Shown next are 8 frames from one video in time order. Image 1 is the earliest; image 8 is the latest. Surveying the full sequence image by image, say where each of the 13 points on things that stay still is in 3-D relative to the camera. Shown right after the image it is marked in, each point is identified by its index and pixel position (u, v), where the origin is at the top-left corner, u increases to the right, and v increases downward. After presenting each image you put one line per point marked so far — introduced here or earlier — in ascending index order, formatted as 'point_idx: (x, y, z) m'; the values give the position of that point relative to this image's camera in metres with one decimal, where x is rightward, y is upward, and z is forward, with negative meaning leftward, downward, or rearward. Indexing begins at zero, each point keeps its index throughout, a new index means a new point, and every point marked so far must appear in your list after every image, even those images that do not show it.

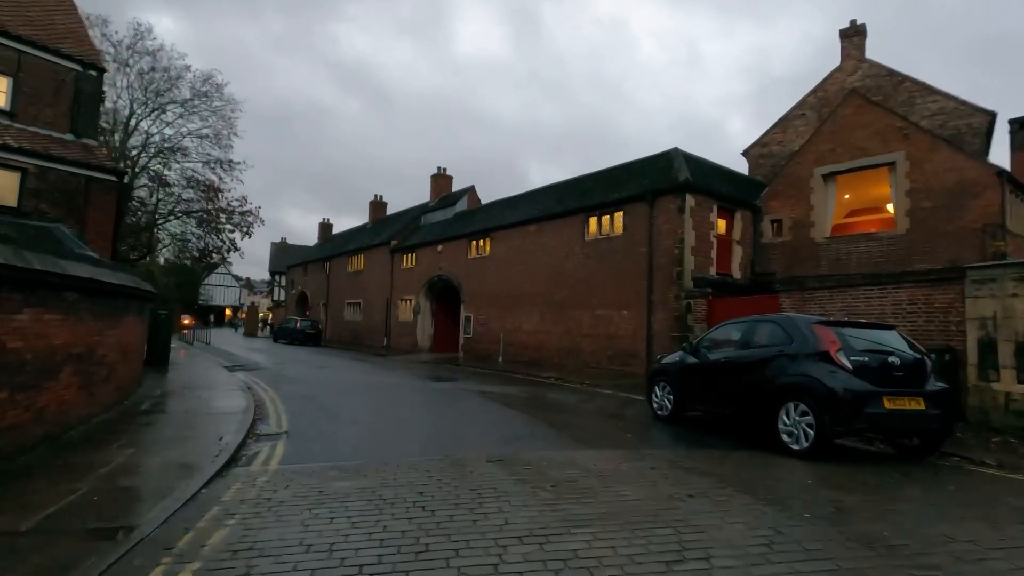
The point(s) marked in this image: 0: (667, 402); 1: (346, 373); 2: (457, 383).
0: (+2.9, -2.2, +9.9) m
1: (-5.5, -2.8, +17.4) m
2: (-1.6, -2.8, +15.4) m
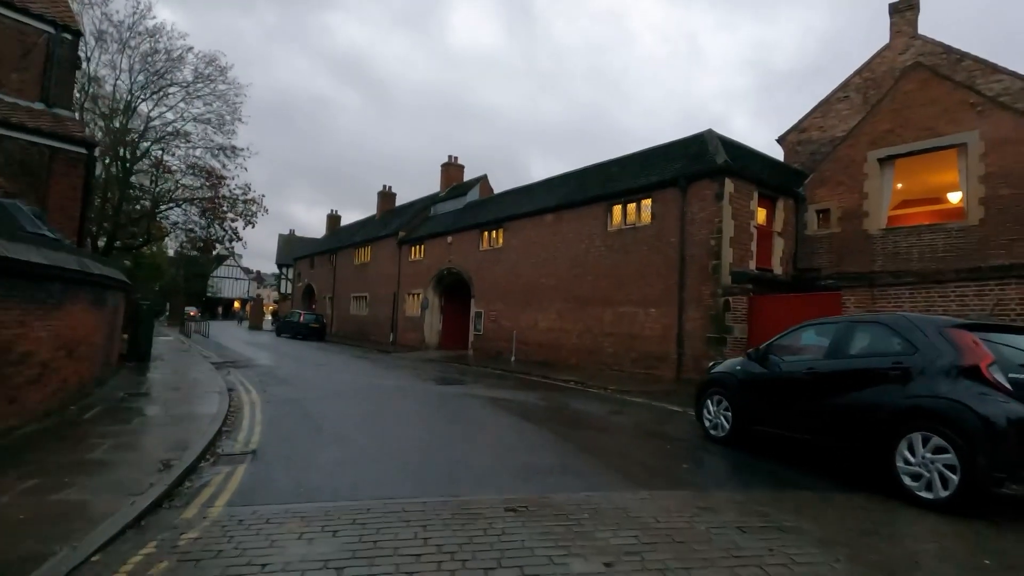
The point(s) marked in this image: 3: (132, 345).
0: (+3.2, -2.0, +8.1) m
1: (-5.1, -2.5, +15.7) m
2: (-1.2, -2.6, +13.6) m
3: (-11.4, -1.7, +15.9) m
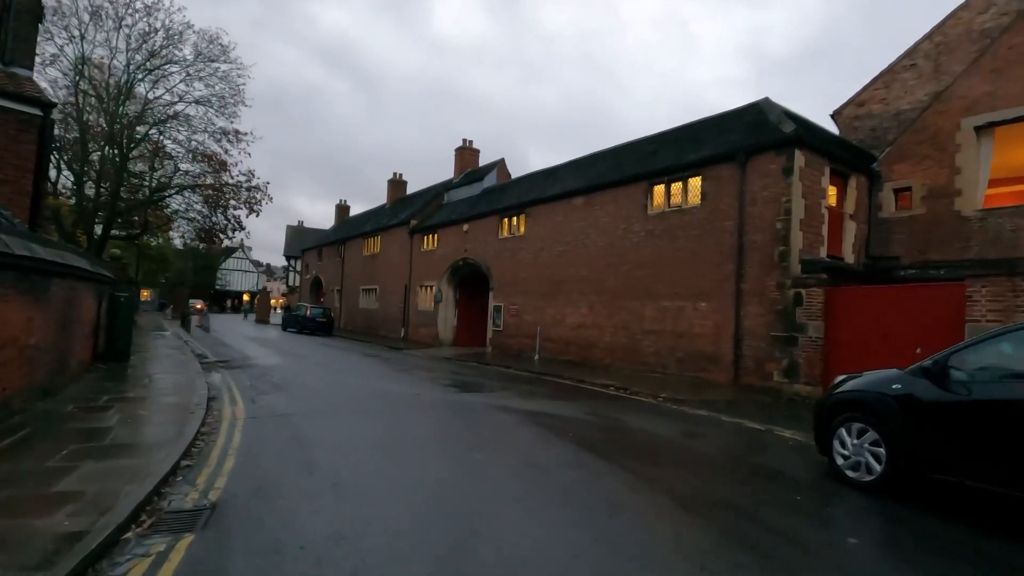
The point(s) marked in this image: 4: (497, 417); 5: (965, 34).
0: (+3.9, -1.9, +5.8) m
1: (-4.3, -2.3, +13.6) m
2: (-0.4, -2.4, +11.4) m
3: (-10.6, -1.4, +13.9) m
4: (-0.3, -2.2, +9.2) m
5: (+16.7, +9.3, +19.5) m
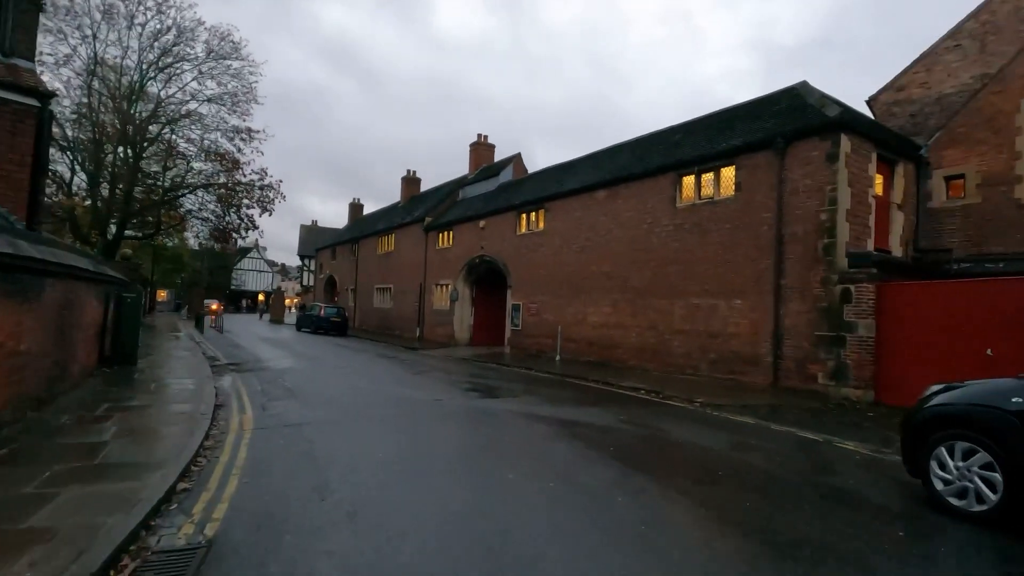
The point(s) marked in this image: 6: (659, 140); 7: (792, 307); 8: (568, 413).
0: (+4.3, -1.8, +4.9) m
1: (-3.7, -2.3, +12.9) m
2: (+0.1, -2.3, +10.6) m
3: (-10.0, -1.4, +13.3) m
4: (+0.2, -2.2, +8.4) m
5: (+17.3, +9.5, +18.3) m
6: (+5.4, +5.5, +19.6) m
7: (+7.1, -0.5, +13.4) m
8: (+1.0, -2.3, +9.9) m
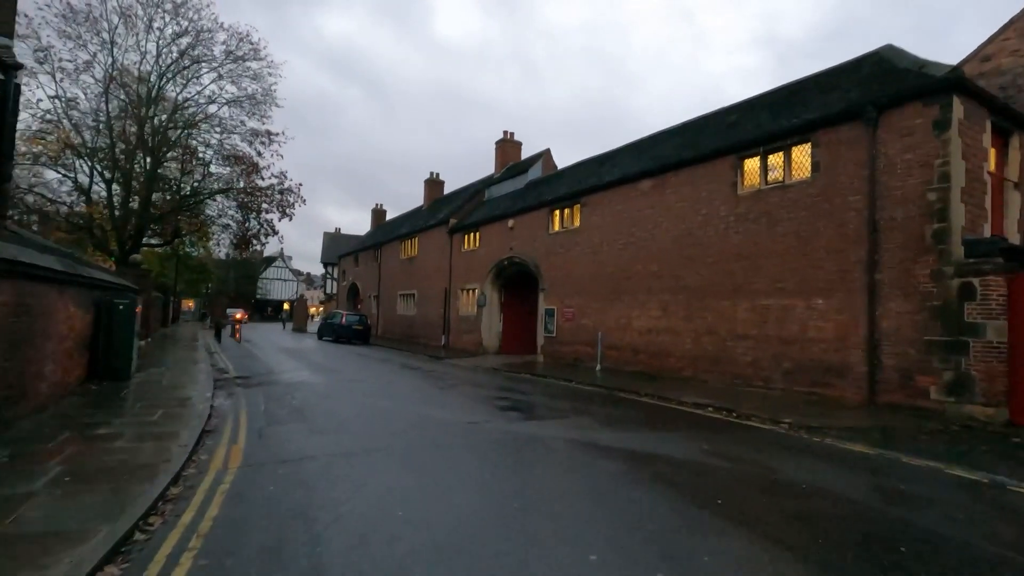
0: (+4.9, -1.7, +2.8) m
1: (-2.8, -2.3, +11.1) m
2: (+1.0, -2.3, +8.7) m
3: (-9.1, -1.6, +11.8) m
4: (+0.9, -2.1, +6.4) m
5: (+18.3, +9.7, +15.7) m
6: (+6.5, +5.5, +17.5) m
7: (+8.0, -0.4, +11.1) m
8: (+1.8, -2.3, +7.9) m
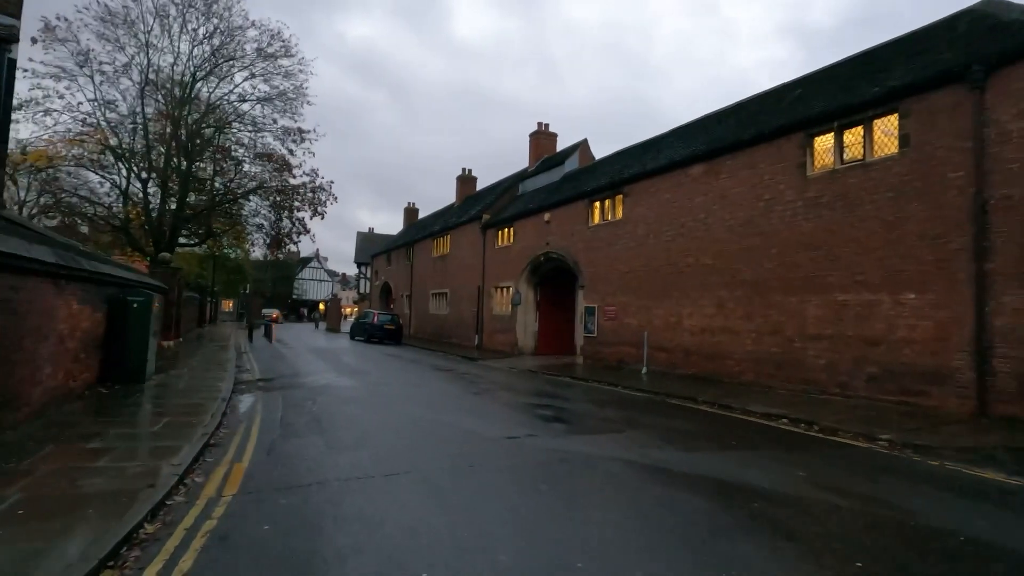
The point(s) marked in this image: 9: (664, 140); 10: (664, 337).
0: (+5.2, -1.5, +1.2) m
1: (-2.0, -2.2, +10.0) m
2: (+1.6, -2.2, +7.3) m
3: (-8.2, -1.5, +11.1) m
4: (+1.5, -2.0, +5.1) m
5: (+19.3, +9.9, +13.3) m
6: (+7.6, +5.6, +15.8) m
7: (+8.8, -0.2, +9.4) m
8: (+2.4, -2.2, +6.5) m
9: (+5.6, +5.4, +19.5) m
10: (+4.8, -1.5, +16.7) m
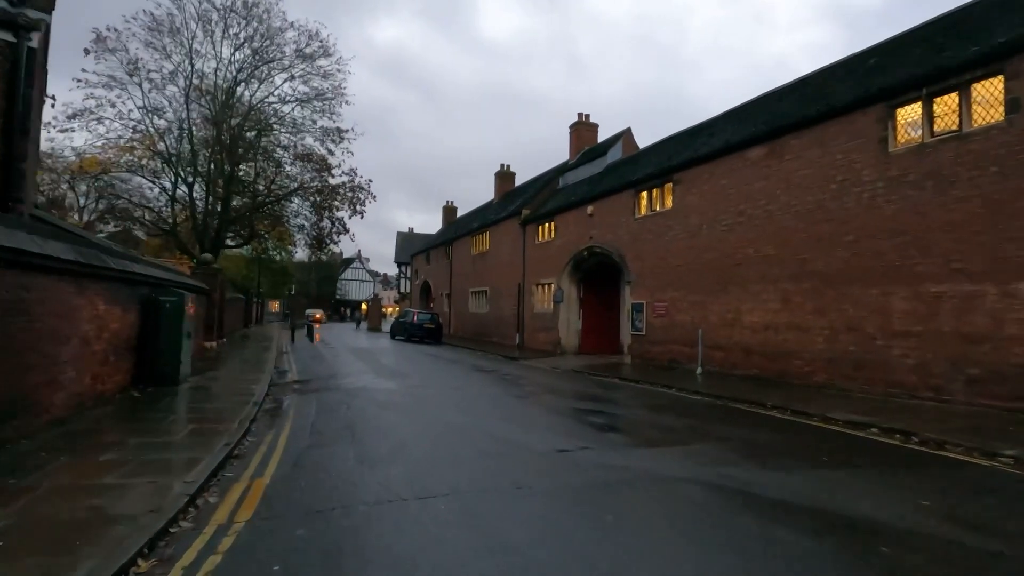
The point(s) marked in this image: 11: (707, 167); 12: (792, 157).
0: (+5.3, -1.4, -0.1) m
1: (-1.1, -2.1, +9.2) m
2: (+2.2, -2.0, +6.3) m
3: (-7.3, -1.5, +10.8) m
4: (+1.9, -1.9, +4.1) m
5: (+20.1, +10.2, +10.9) m
6: (+8.8, +5.8, +14.3) m
7: (+9.5, 0.0, +7.8) m
8: (+3.0, -2.0, +5.5) m
9: (+7.0, +5.6, +18.1) m
10: (+6.1, -1.4, +15.4) m
11: (+6.0, +3.7, +16.3) m
12: (+7.2, +3.4, +13.6) m
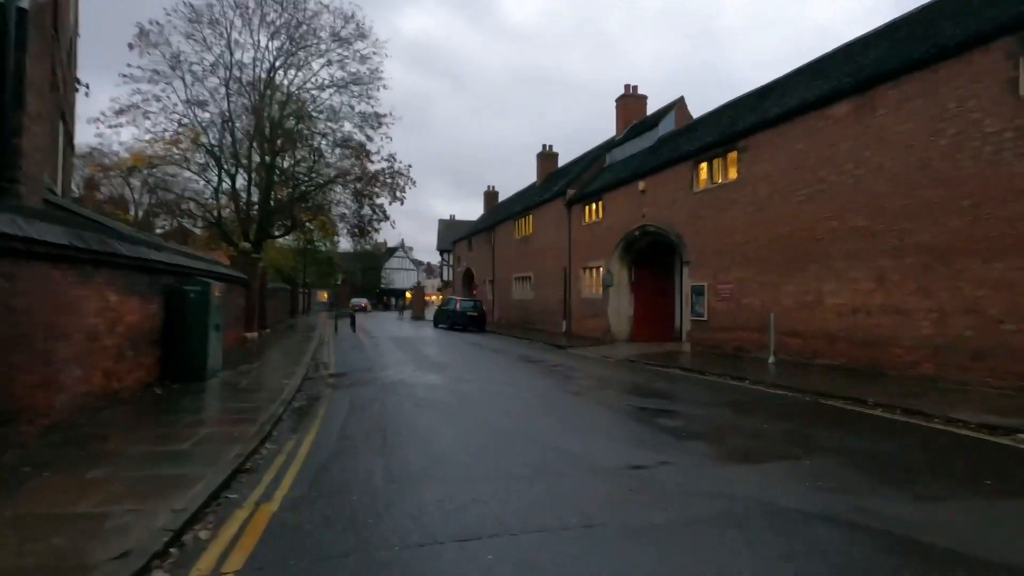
0: (+5.4, -1.2, -1.7) m
1: (-0.3, -1.8, +8.0) m
2: (+2.8, -1.8, +4.9) m
3: (-6.3, -1.3, +10.1) m
4: (+2.3, -1.7, +2.7) m
5: (+20.8, +10.9, +7.8) m
6: (+9.8, +6.4, +12.2) m
7: (+10.1, +0.4, +5.8) m
8: (+3.5, -1.8, +4.0) m
9: (+8.4, +6.3, +16.0) m
10: (+7.4, -0.8, +13.6) m
11: (+7.2, +4.3, +14.4) m
12: (+8.2, +3.9, +11.6) m
